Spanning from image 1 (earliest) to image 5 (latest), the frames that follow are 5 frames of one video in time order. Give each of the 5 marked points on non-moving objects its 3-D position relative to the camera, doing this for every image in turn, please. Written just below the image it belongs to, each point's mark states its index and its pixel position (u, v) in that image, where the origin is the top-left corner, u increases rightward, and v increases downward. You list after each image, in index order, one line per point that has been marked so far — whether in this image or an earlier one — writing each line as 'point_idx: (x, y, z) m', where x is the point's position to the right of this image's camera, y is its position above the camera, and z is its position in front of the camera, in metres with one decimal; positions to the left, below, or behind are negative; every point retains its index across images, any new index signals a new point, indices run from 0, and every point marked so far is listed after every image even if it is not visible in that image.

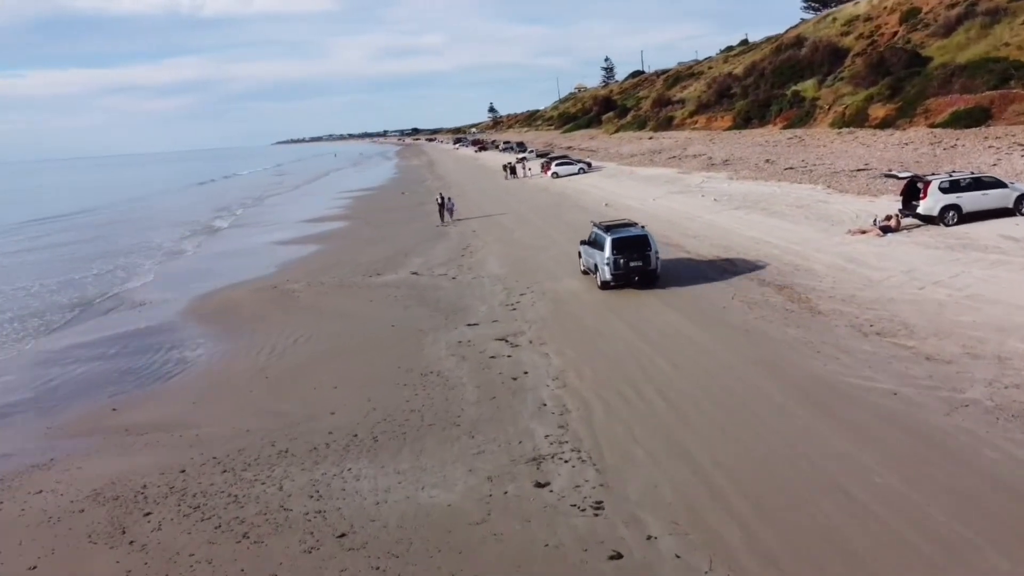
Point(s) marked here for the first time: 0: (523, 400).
0: (+0.1, -1.6, +12.4) m
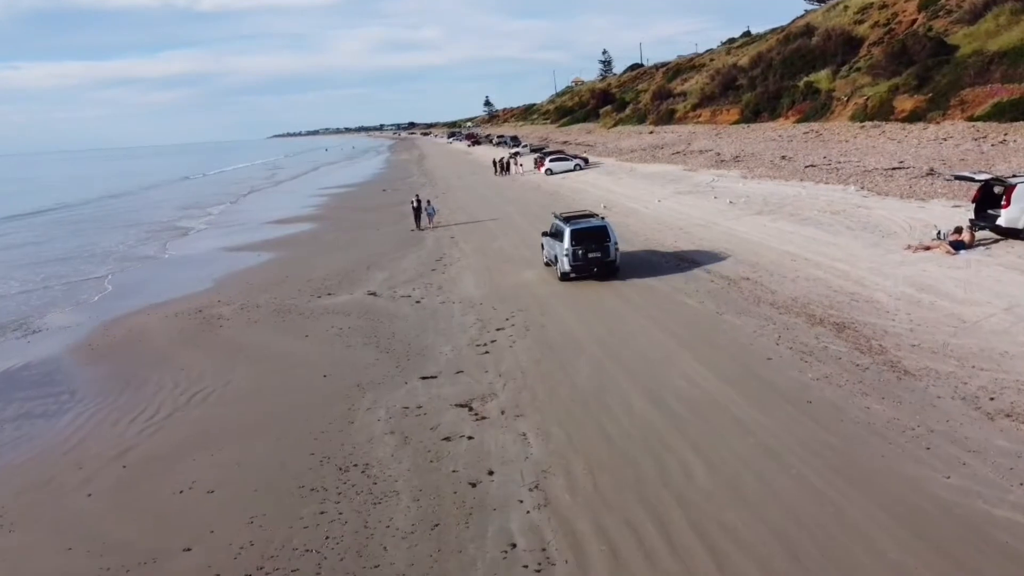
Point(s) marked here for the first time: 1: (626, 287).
0: (-0.3, -2.2, +7.9) m
1: (+2.4, +0.1, +18.9) m
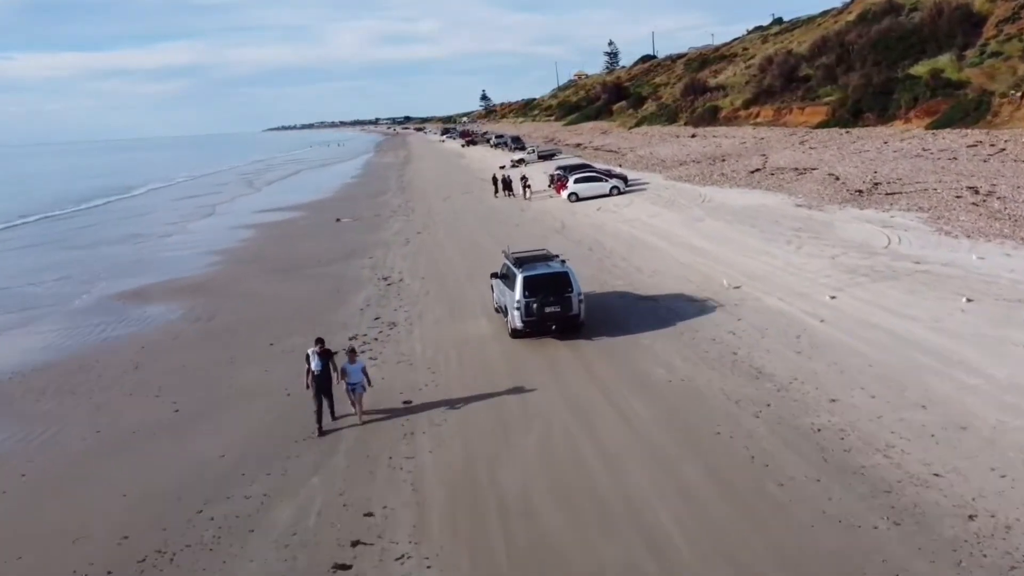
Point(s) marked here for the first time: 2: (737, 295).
0: (+0.3, -5.7, -8.4) m
1: (+2.9, -3.3, +2.6) m
2: (+4.5, -0.2, +17.5) m
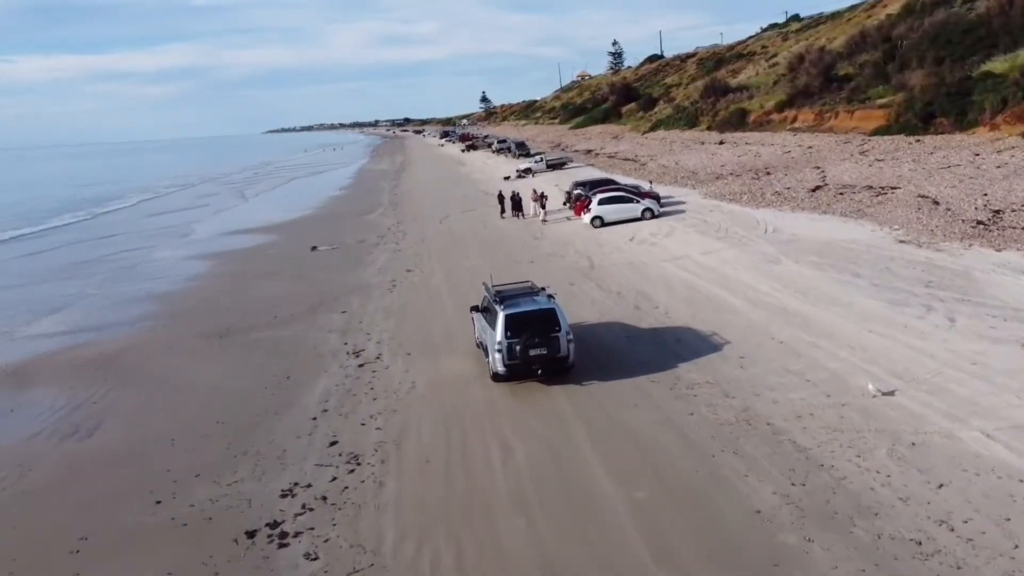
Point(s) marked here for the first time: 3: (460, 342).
0: (+0.6, -7.2, -14.9) m
1: (+3.3, -4.8, -3.9) m
2: (+4.9, -1.7, +11.0) m
3: (-1.0, -1.1, +17.4) m
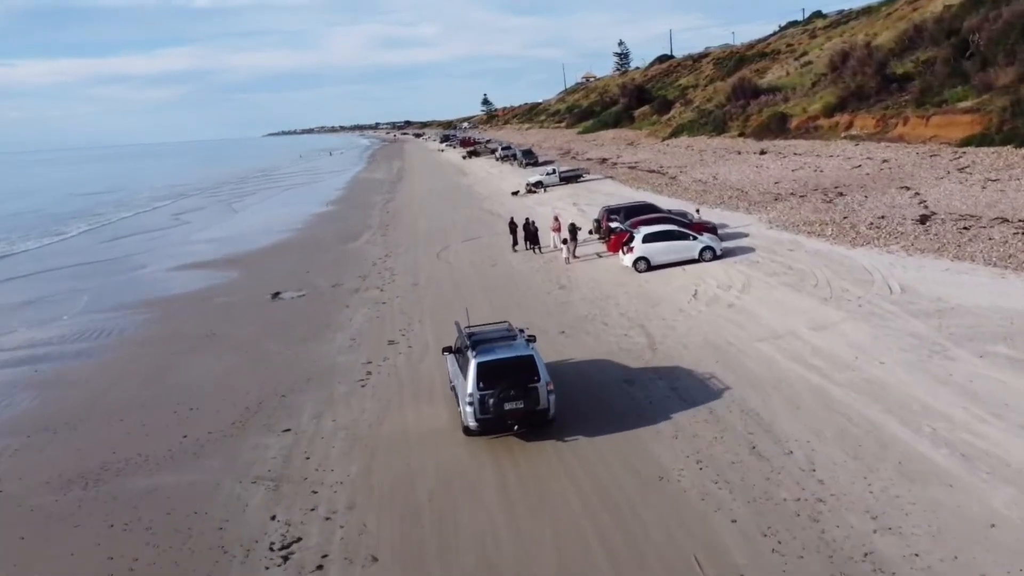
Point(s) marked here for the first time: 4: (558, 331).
0: (+1.1, -8.8, -22.1) m
1: (+3.8, -6.4, -11.1) m
2: (+5.4, -3.3, +3.8) m
3: (-0.5, -2.7, +10.2) m
4: (+1.0, -0.9, +18.5) m
